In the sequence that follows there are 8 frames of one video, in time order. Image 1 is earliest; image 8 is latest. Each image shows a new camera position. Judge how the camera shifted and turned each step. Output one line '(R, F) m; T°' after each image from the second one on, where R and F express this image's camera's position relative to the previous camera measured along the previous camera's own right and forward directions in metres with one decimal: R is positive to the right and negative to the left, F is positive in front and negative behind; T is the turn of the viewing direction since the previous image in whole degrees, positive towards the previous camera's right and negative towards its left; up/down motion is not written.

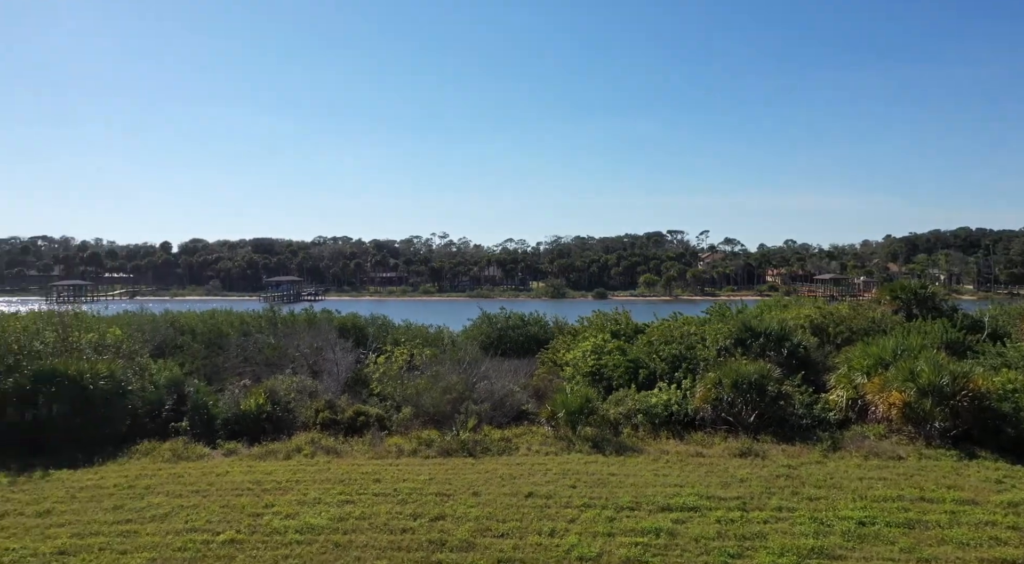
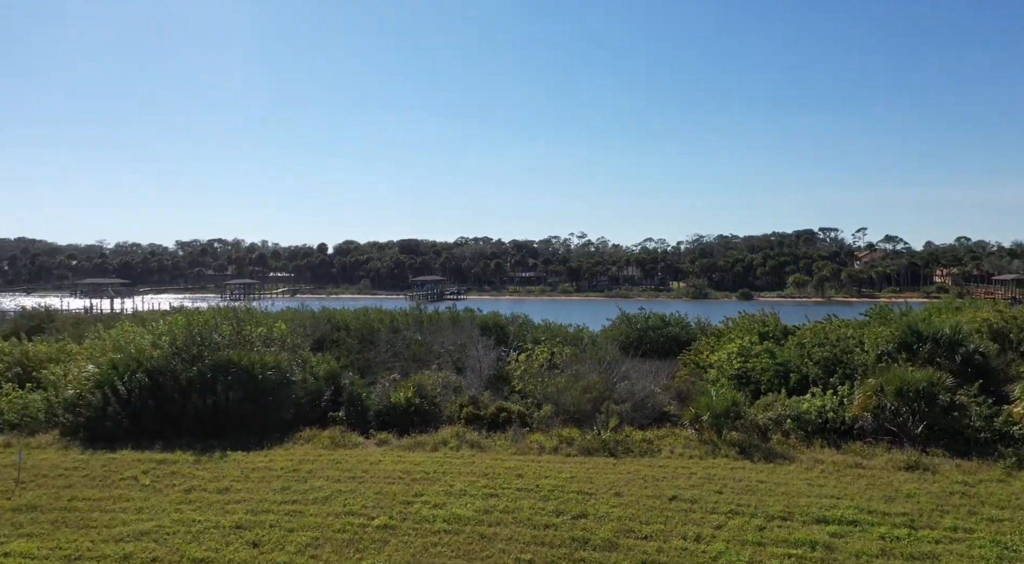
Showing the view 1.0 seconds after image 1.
(-0.5, -0.1) m; -9°
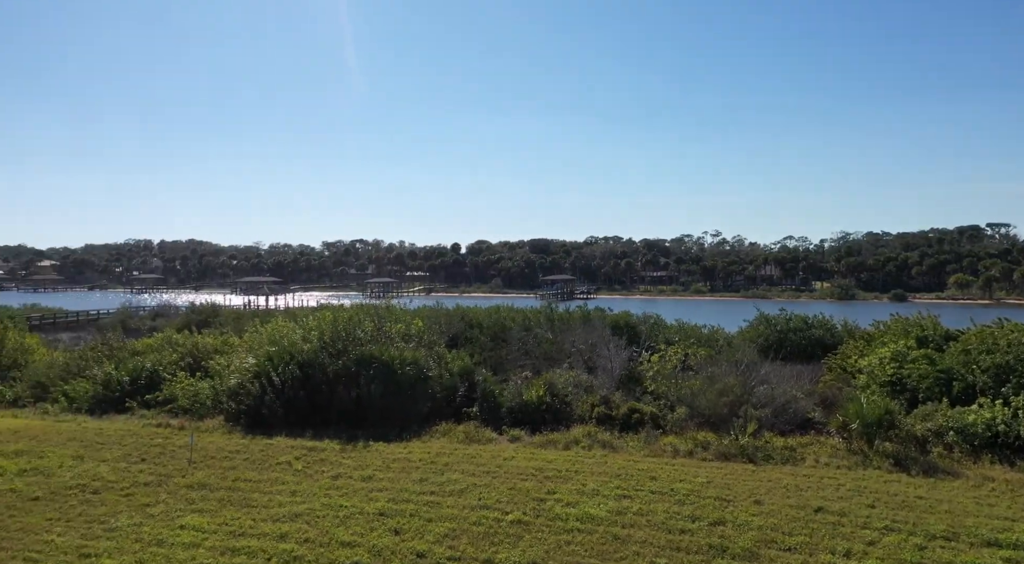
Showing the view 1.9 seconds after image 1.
(-0.5, -0.1) m; -8°
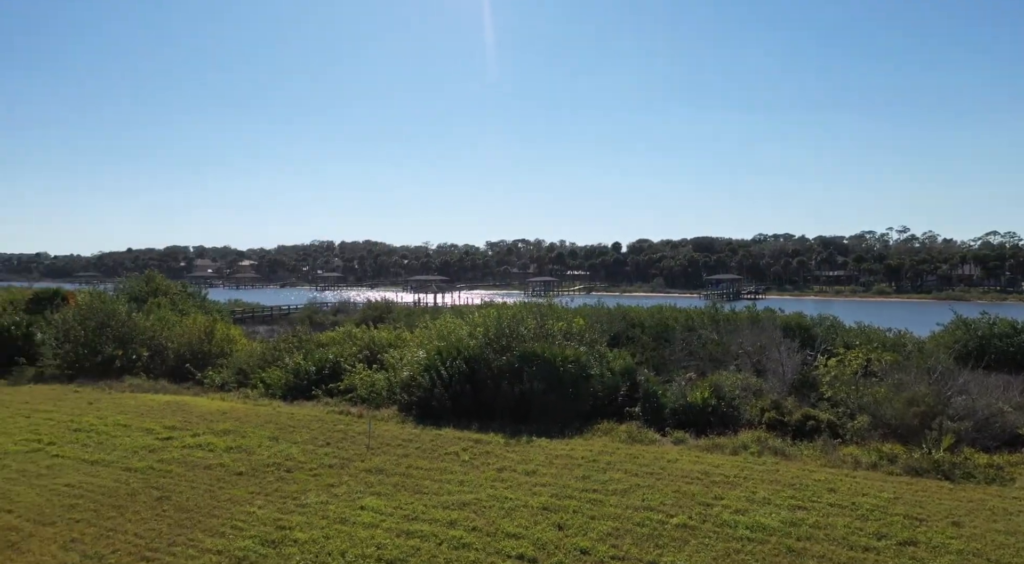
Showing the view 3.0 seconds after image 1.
(-0.6, -0.1) m; -11°
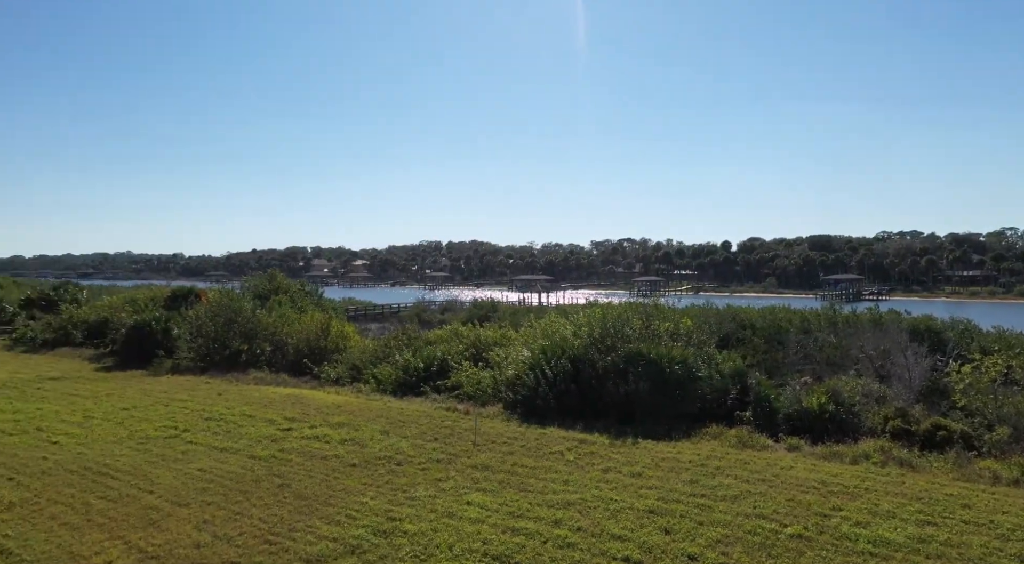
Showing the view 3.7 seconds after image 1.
(0.0, -0.2) m; -9°
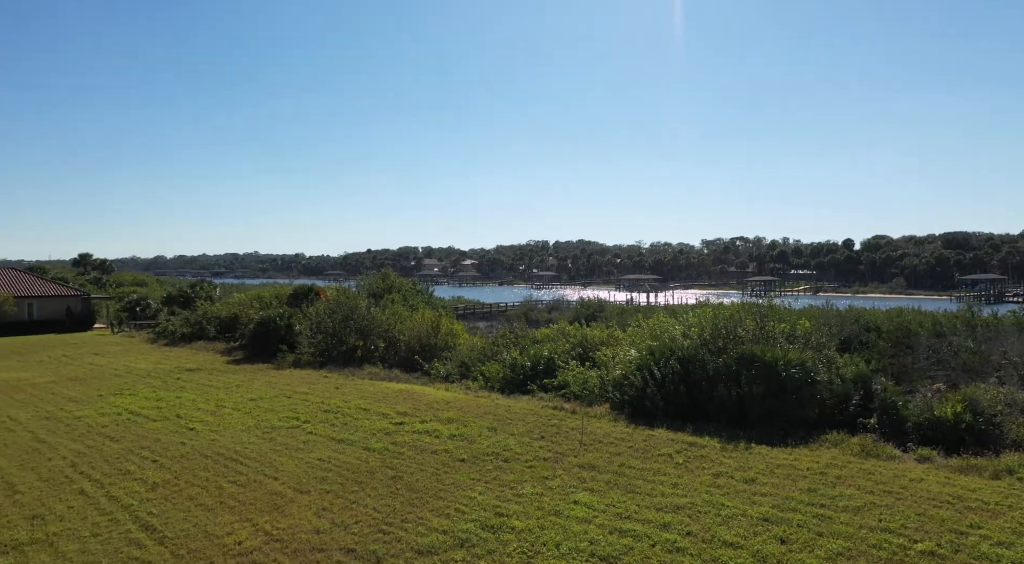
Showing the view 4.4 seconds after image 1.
(0.0, -0.2) m; -9°
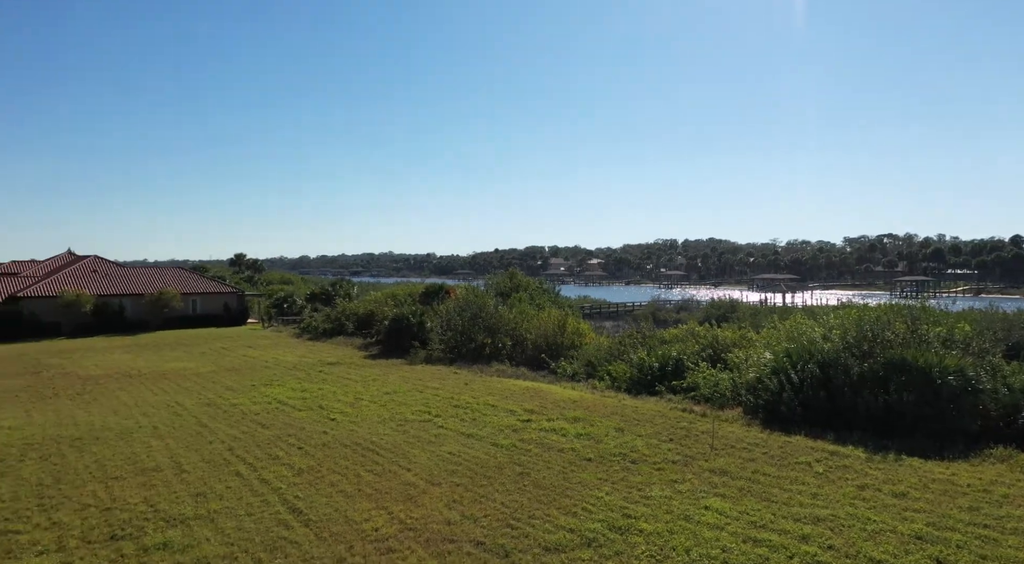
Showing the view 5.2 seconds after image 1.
(0.0, -0.3) m; -11°
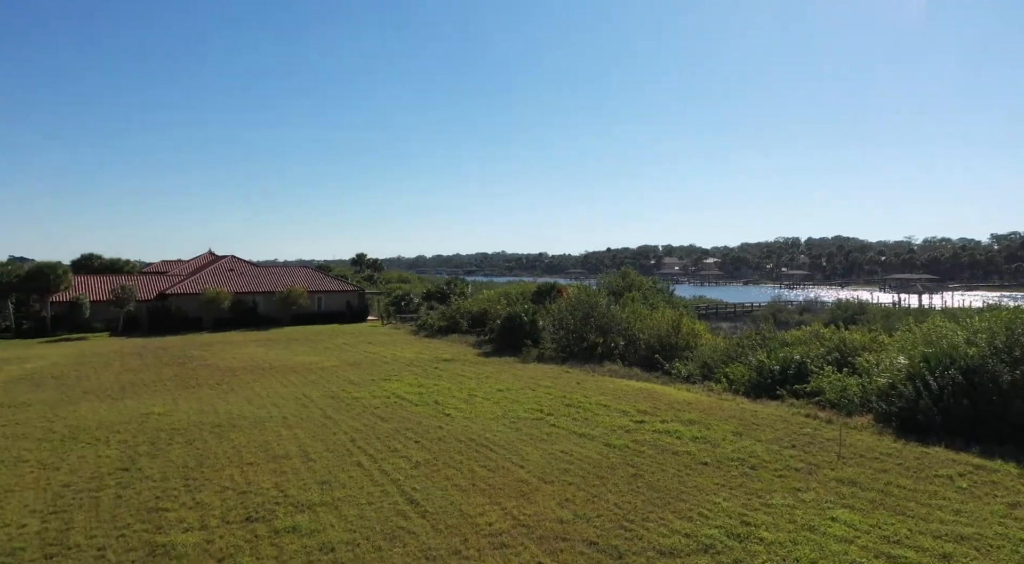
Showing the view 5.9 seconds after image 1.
(0.0, -0.4) m; -10°
